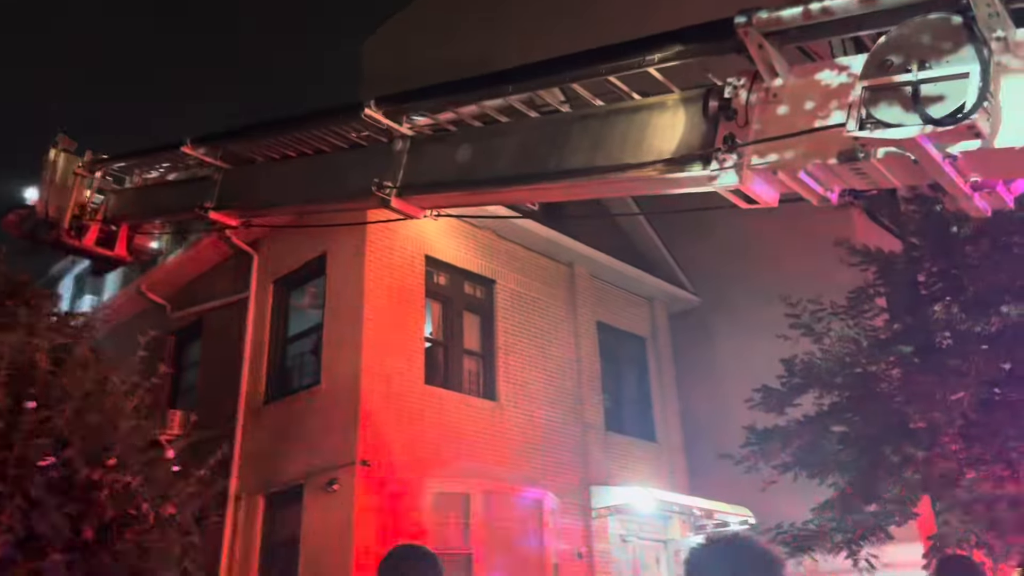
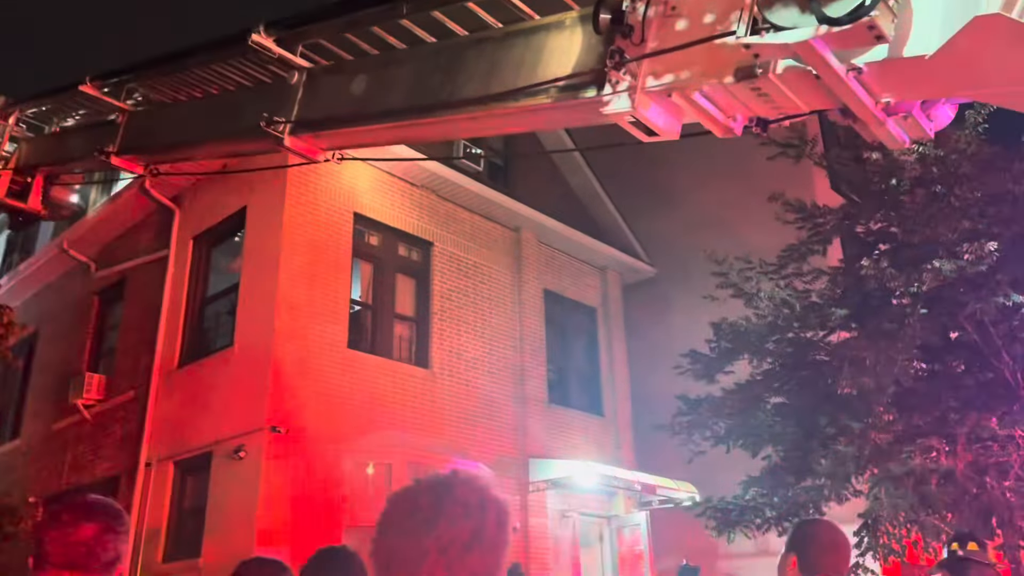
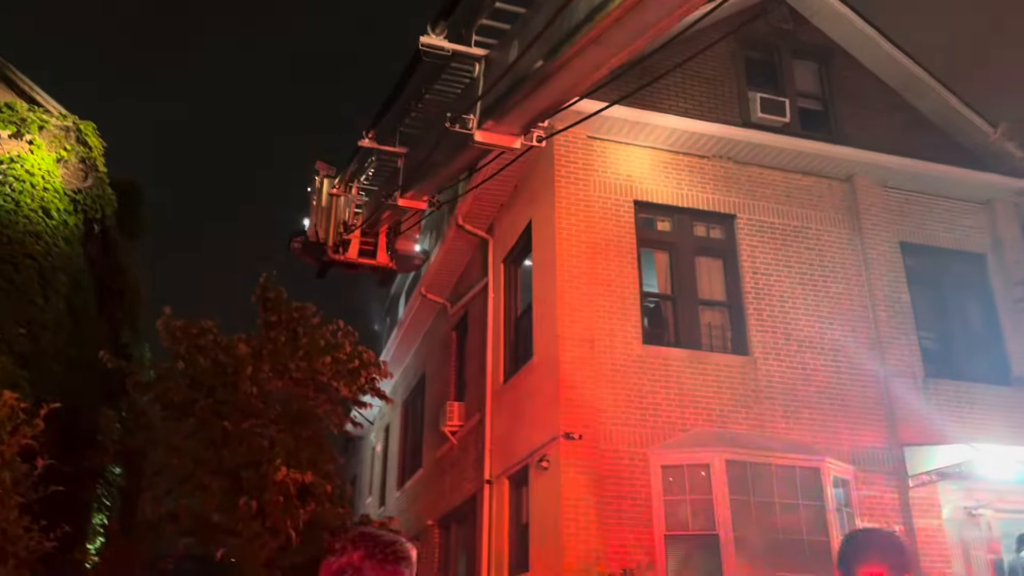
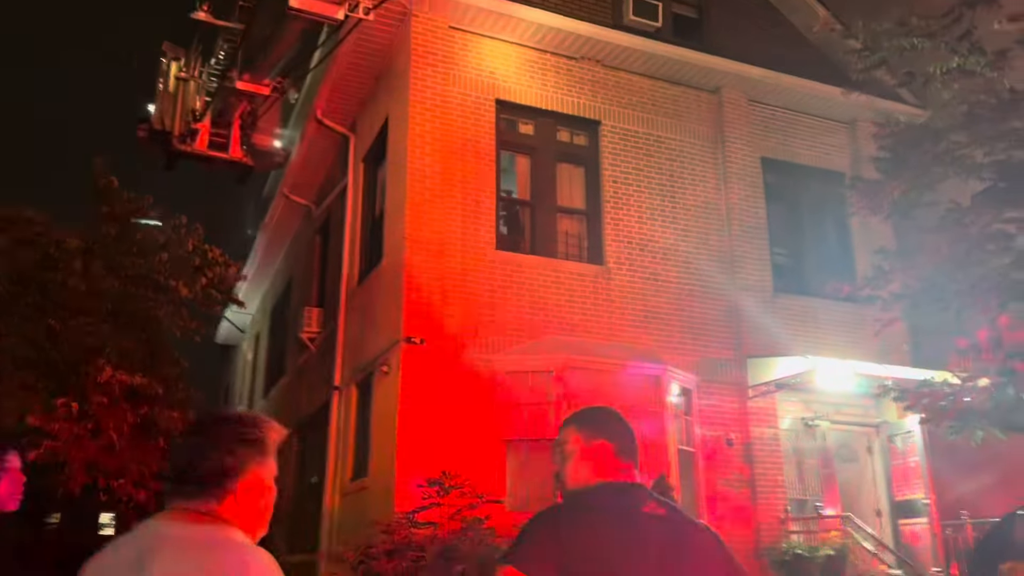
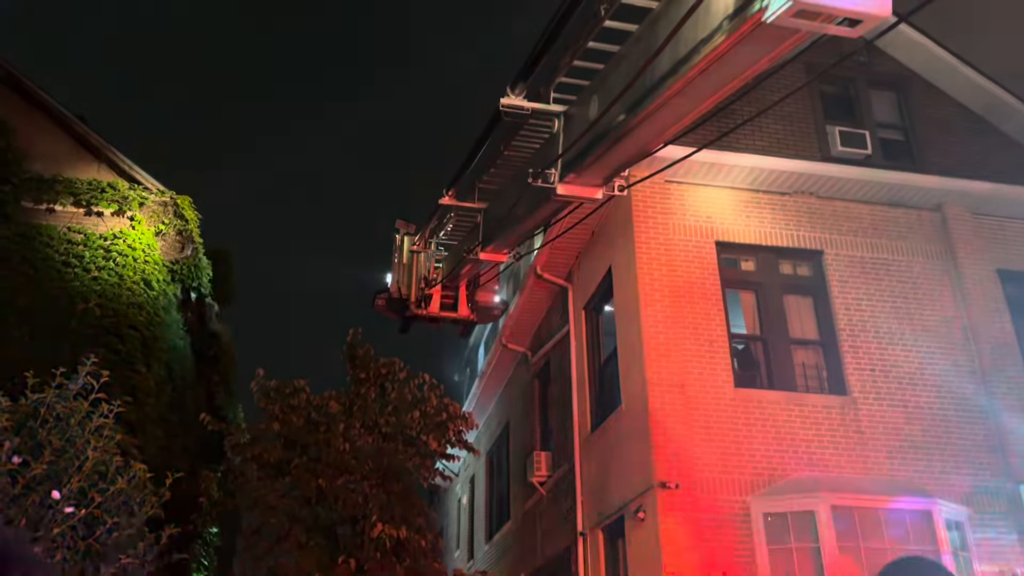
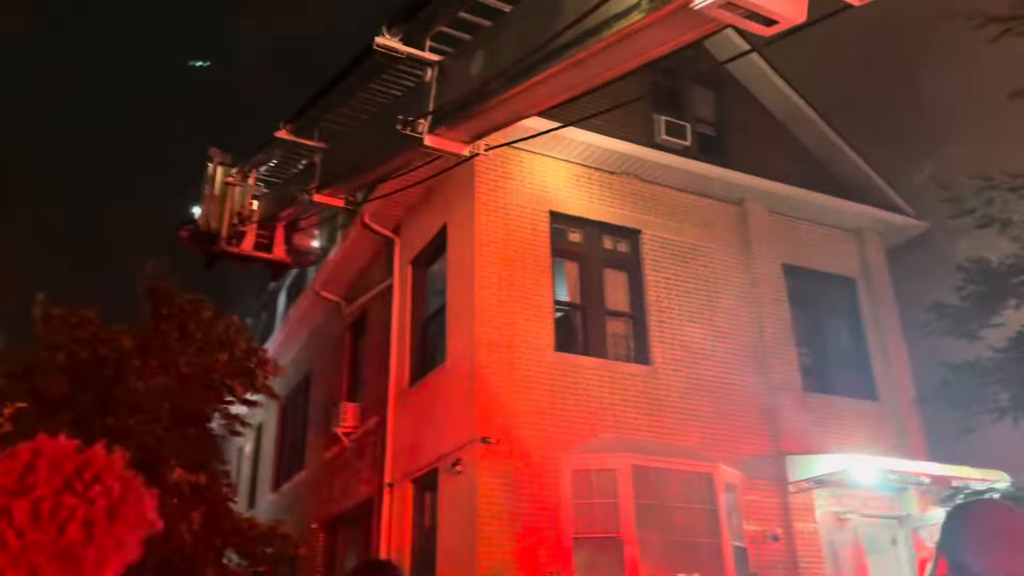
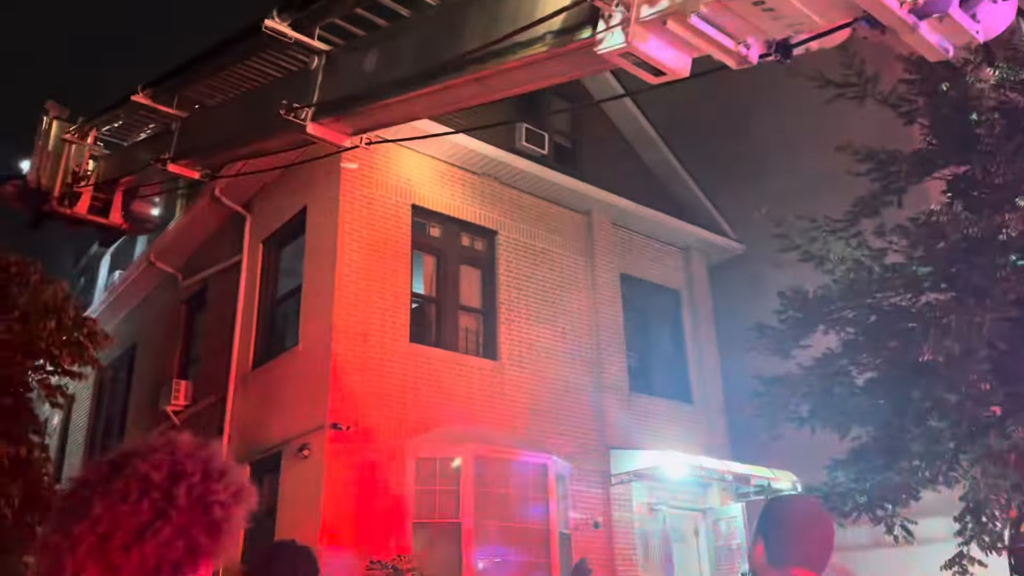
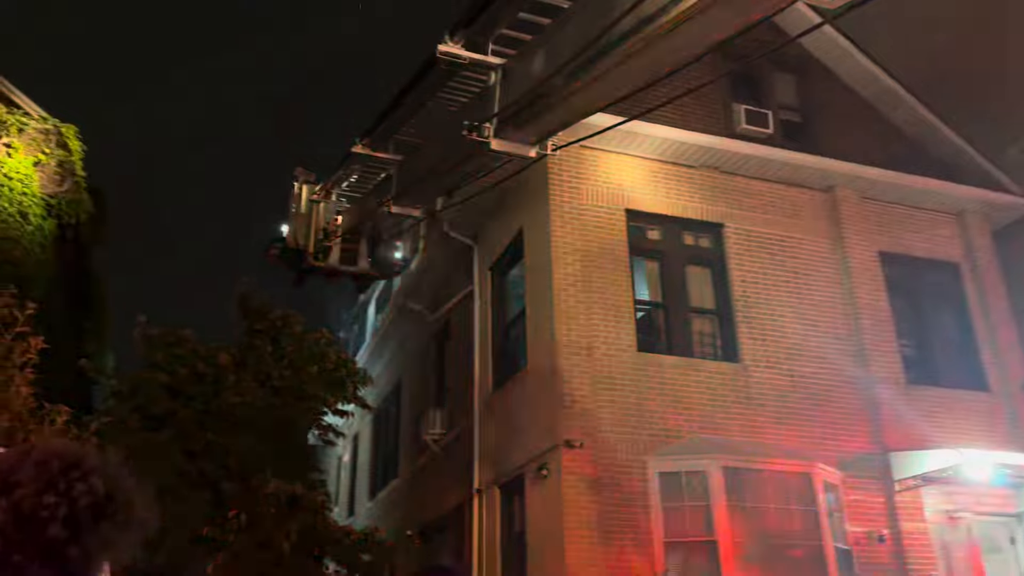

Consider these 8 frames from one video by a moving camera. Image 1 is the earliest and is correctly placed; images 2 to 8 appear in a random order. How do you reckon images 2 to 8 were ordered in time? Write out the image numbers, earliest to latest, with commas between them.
2, 7, 6, 8, 5, 3, 4
